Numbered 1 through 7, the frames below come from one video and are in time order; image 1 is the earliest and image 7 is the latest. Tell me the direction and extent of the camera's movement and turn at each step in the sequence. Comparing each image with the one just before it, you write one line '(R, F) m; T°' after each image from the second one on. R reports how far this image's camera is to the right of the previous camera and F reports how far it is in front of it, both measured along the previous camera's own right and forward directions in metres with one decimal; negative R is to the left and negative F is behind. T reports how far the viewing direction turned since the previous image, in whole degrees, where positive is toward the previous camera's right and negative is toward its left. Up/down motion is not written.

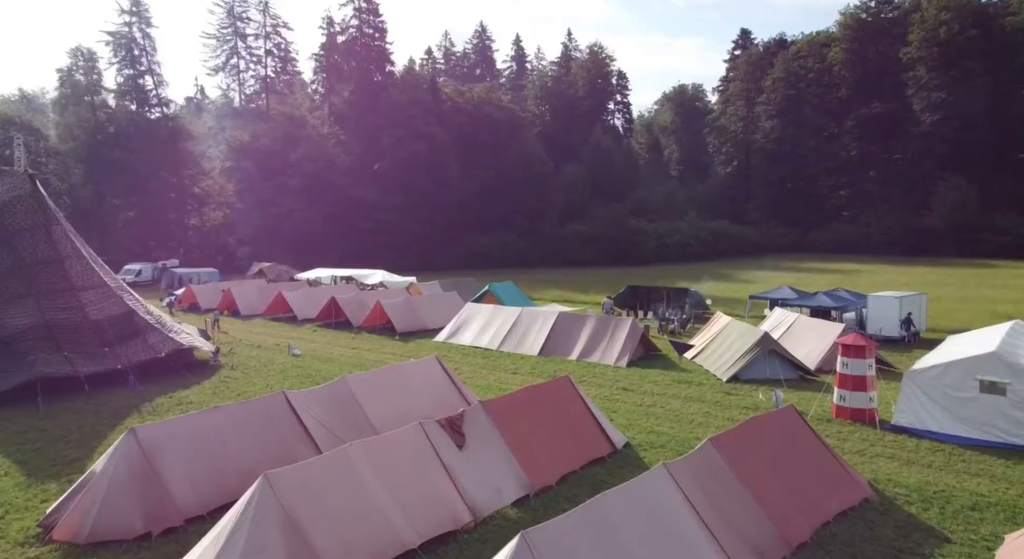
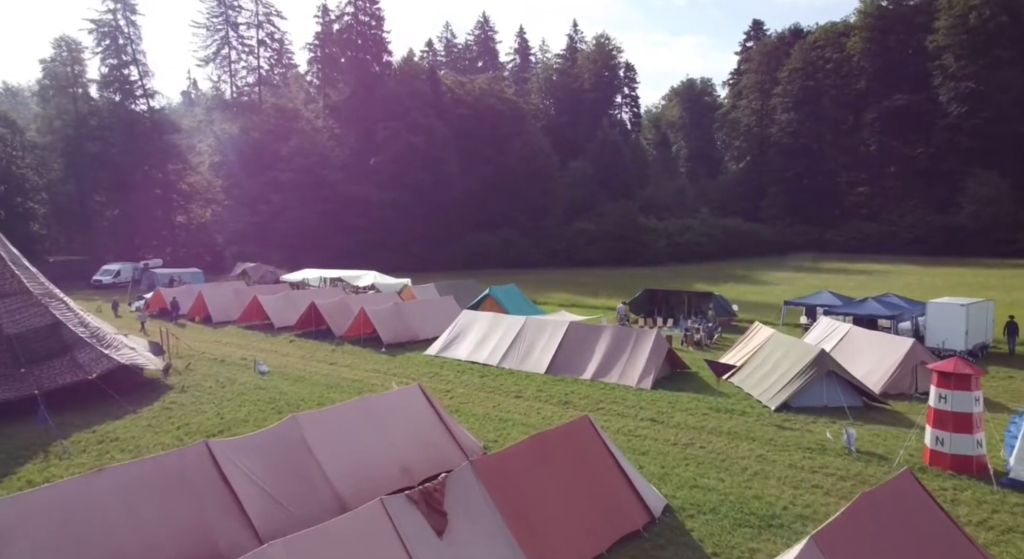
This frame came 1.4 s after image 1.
(0.0, +3.1) m; 0°
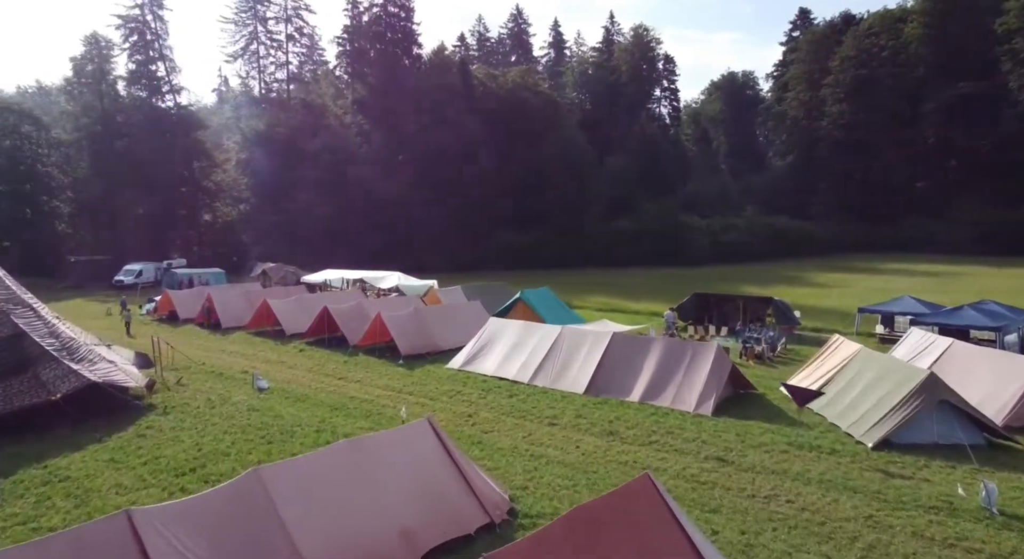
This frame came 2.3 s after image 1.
(0.0, +2.6) m; -3°
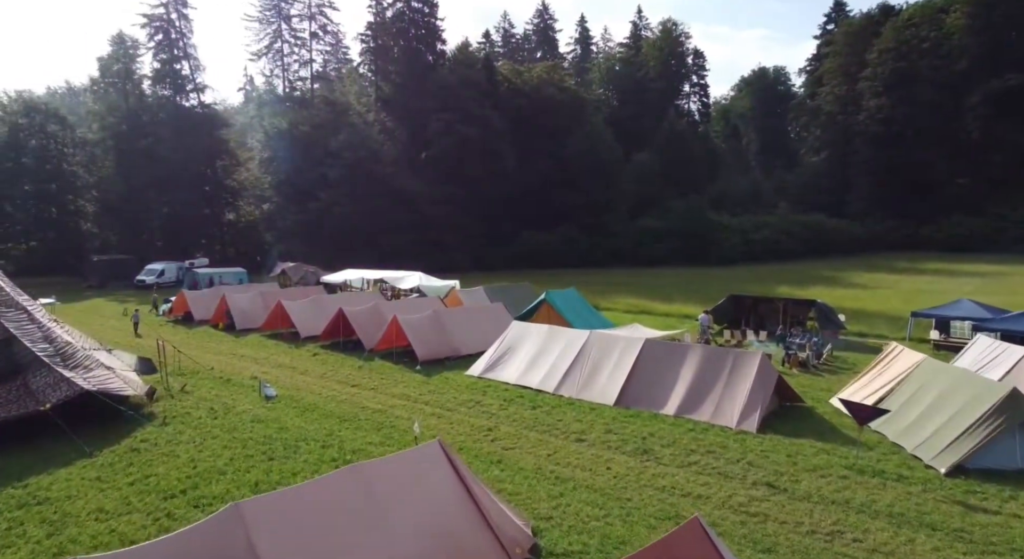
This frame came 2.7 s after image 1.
(0.0, +1.2) m; -2°
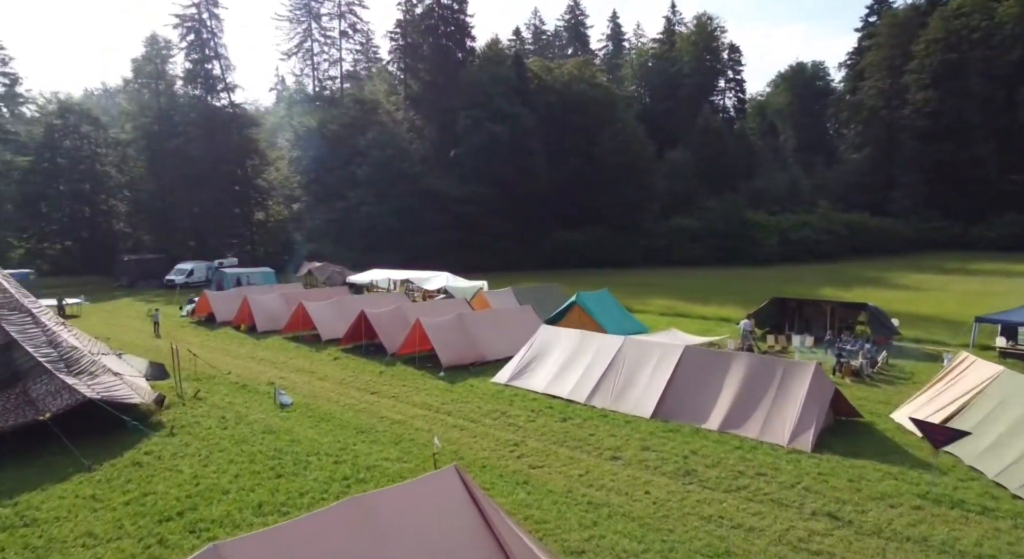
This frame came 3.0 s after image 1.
(0.0, +1.0) m; -3°
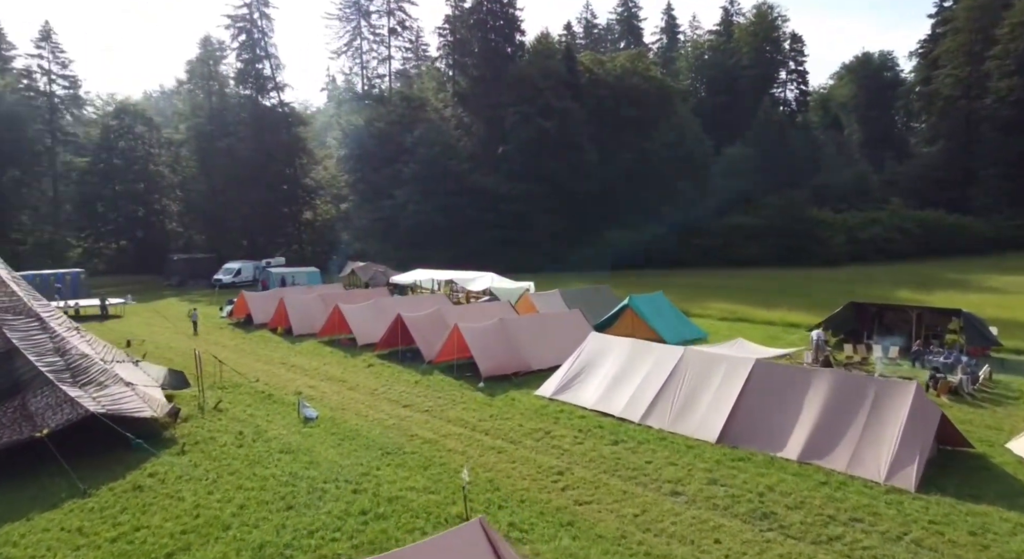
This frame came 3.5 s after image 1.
(+0.1, +1.5) m; -4°
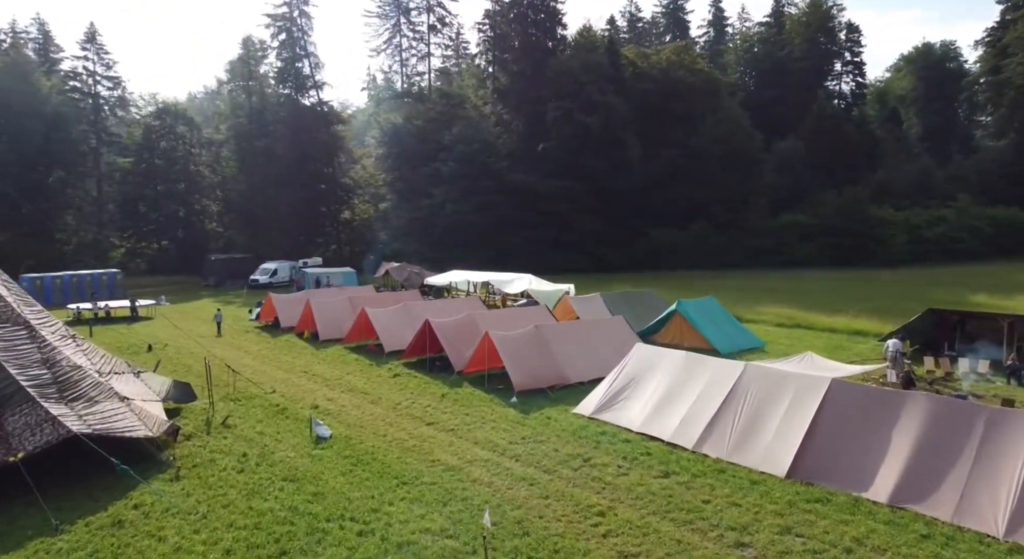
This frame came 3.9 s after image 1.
(+0.1, +1.5) m; -3°
